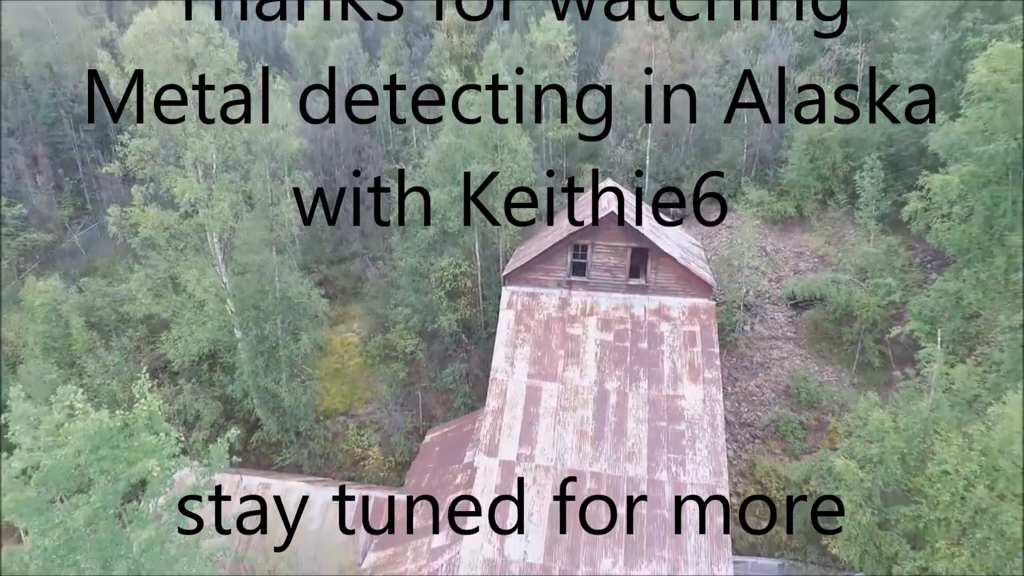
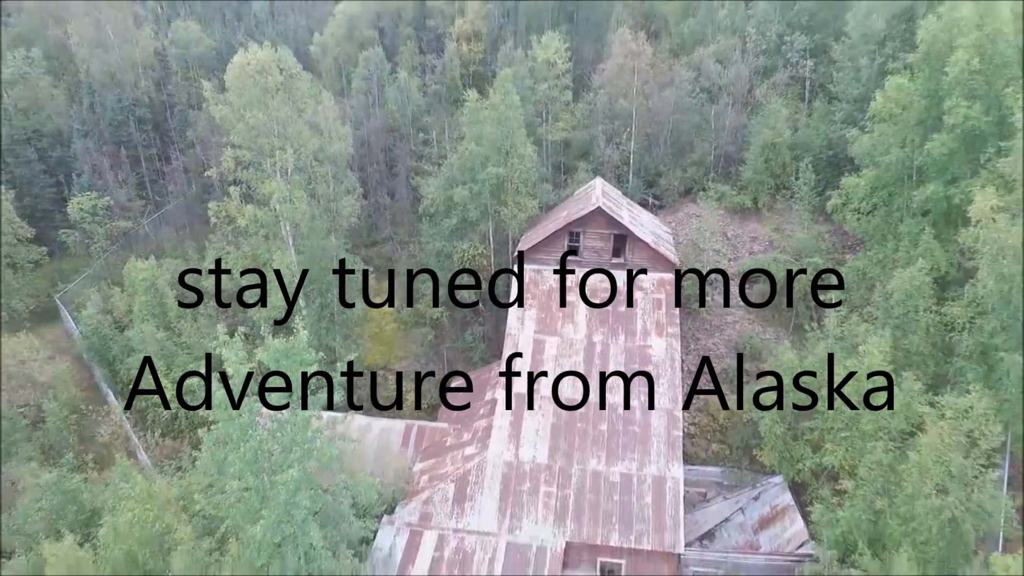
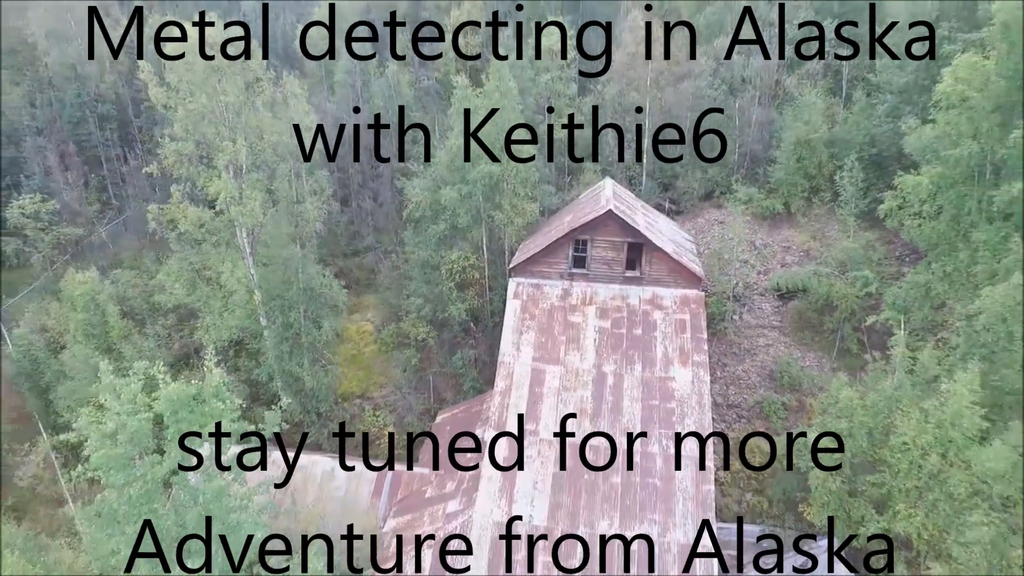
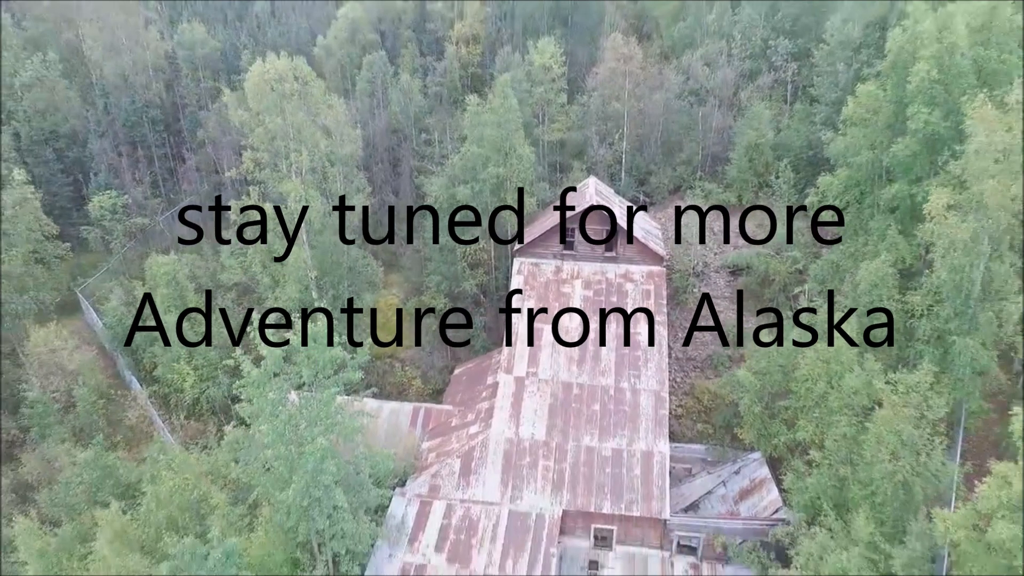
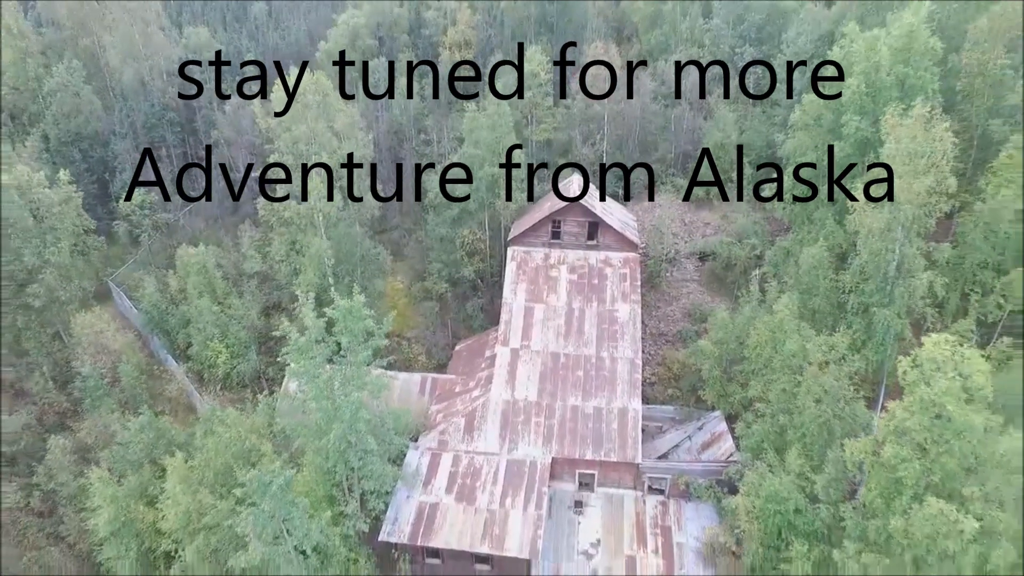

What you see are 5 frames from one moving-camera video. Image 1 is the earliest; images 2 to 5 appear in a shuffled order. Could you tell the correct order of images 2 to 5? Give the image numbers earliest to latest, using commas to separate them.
3, 2, 4, 5
